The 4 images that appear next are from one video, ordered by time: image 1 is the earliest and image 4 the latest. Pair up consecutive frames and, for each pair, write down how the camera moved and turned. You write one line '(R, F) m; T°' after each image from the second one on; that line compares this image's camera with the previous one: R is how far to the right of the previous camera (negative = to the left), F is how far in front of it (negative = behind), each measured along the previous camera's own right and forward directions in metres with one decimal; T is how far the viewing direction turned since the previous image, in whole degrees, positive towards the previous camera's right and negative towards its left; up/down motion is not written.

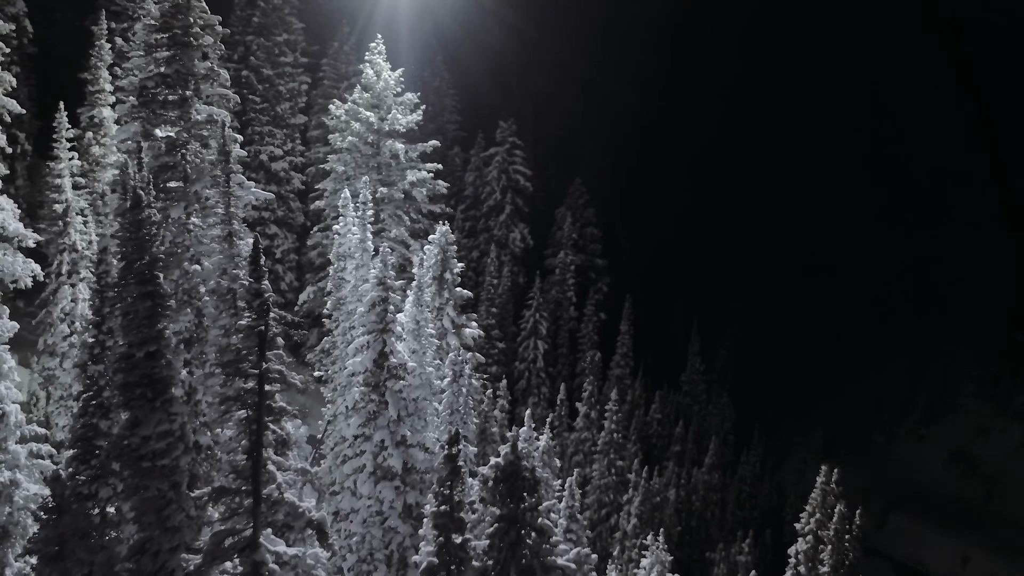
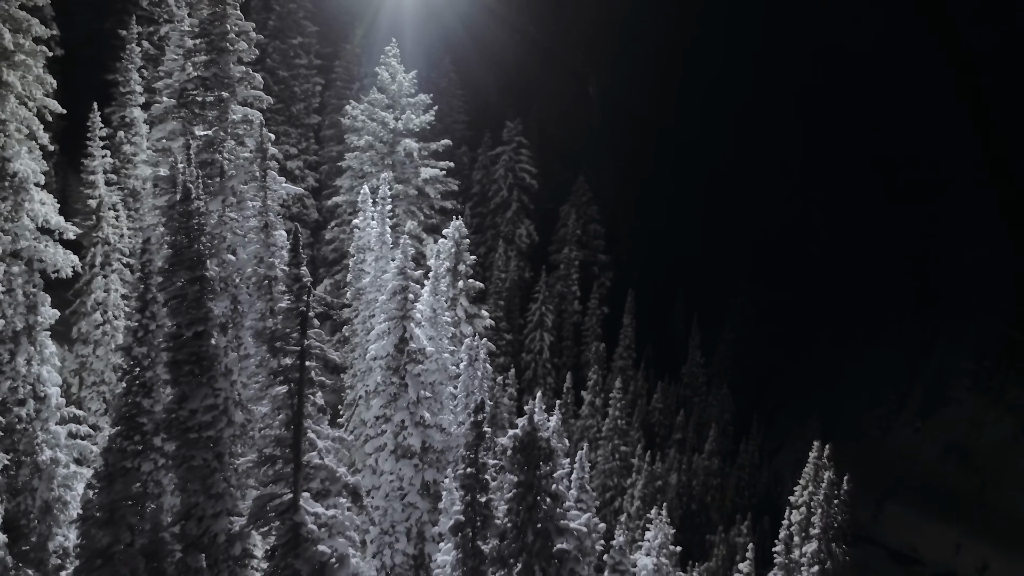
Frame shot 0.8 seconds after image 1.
(-0.5, -1.6) m; 0°
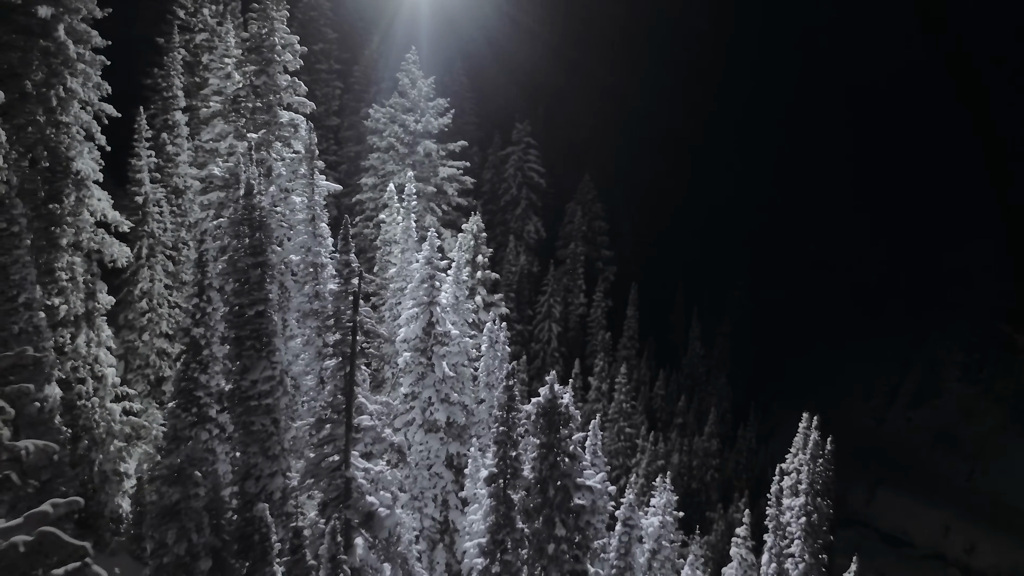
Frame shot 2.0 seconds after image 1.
(-0.9, -2.5) m; 0°
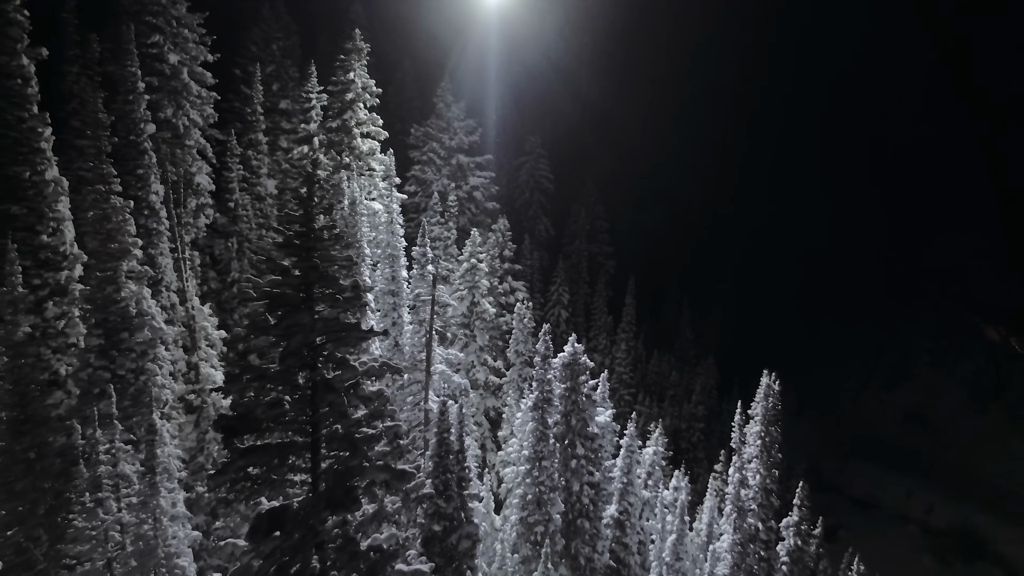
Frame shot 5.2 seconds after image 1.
(-1.8, -7.6) m; 0°
